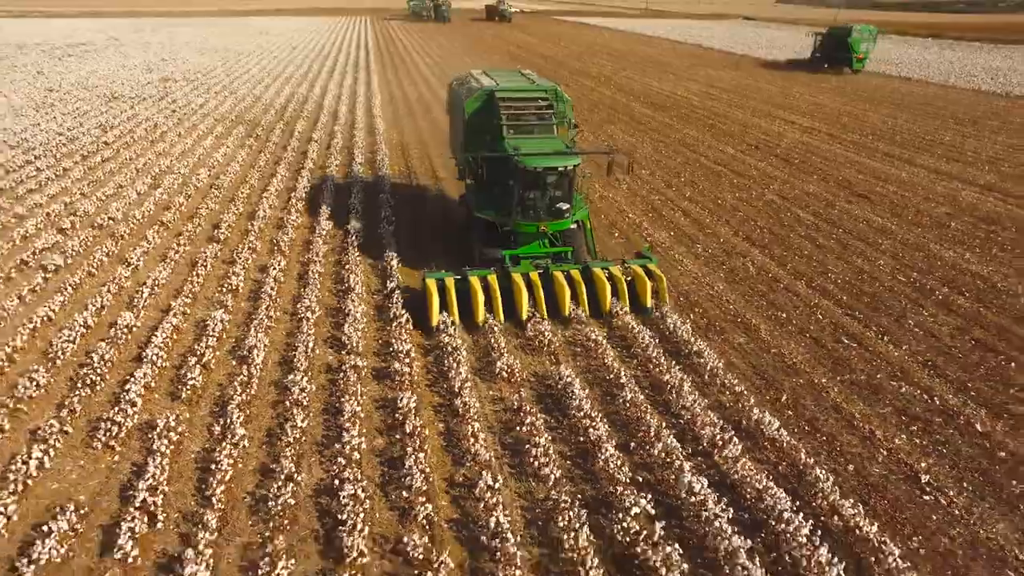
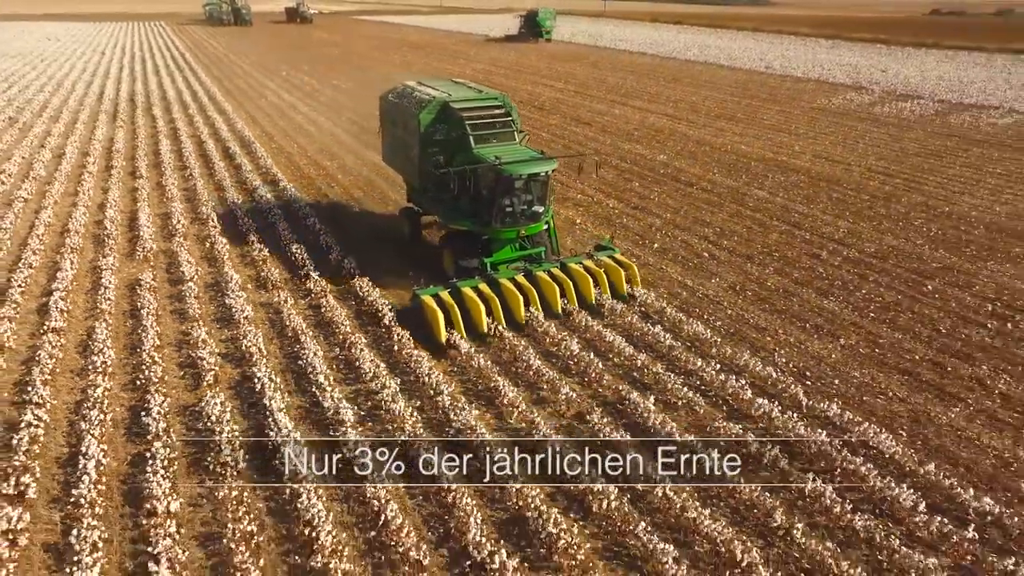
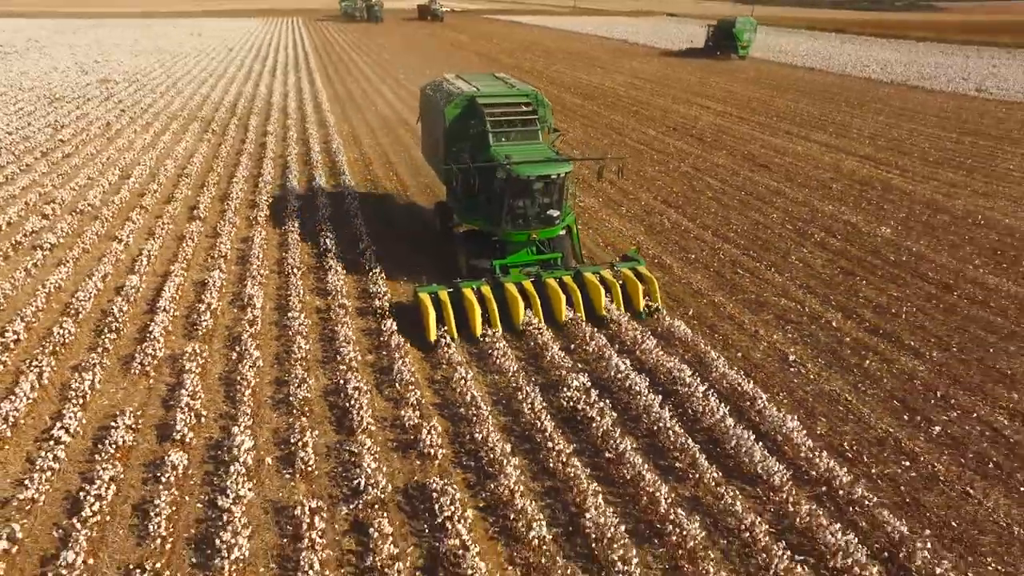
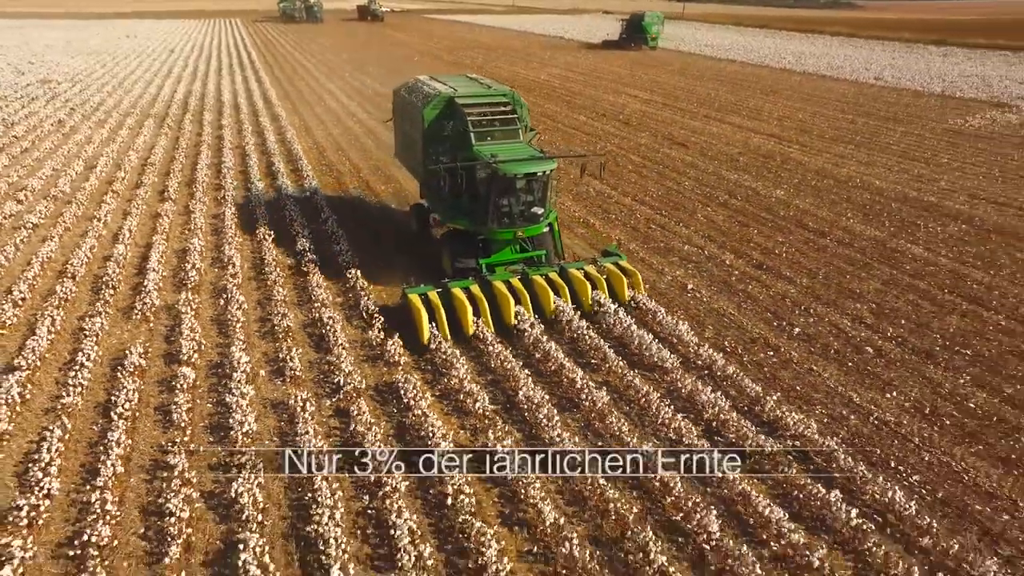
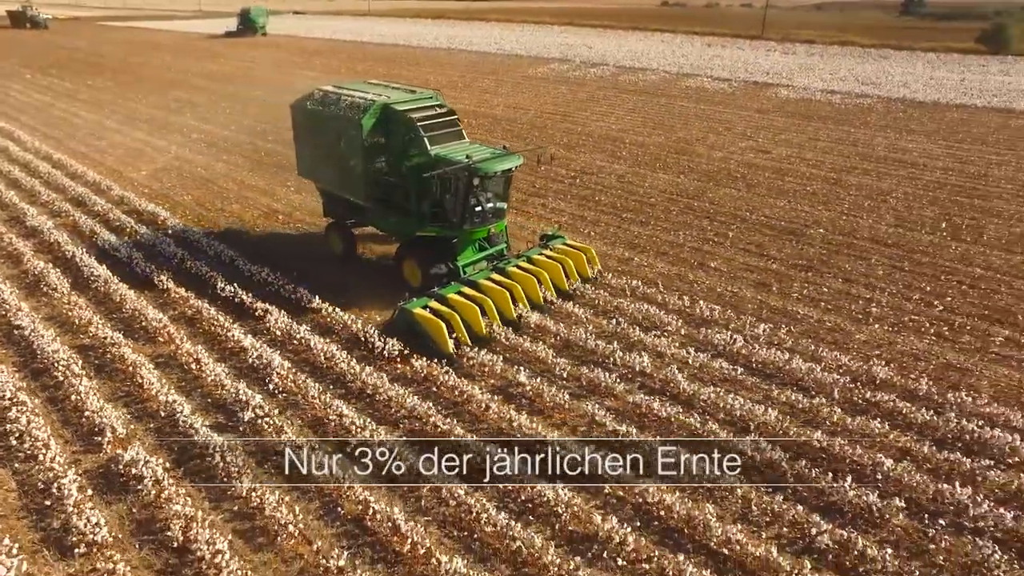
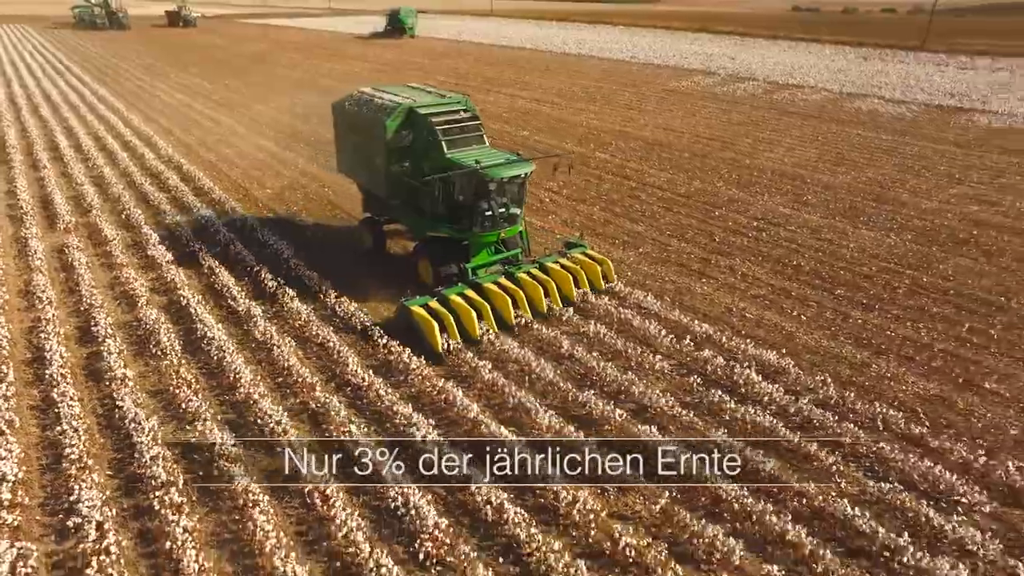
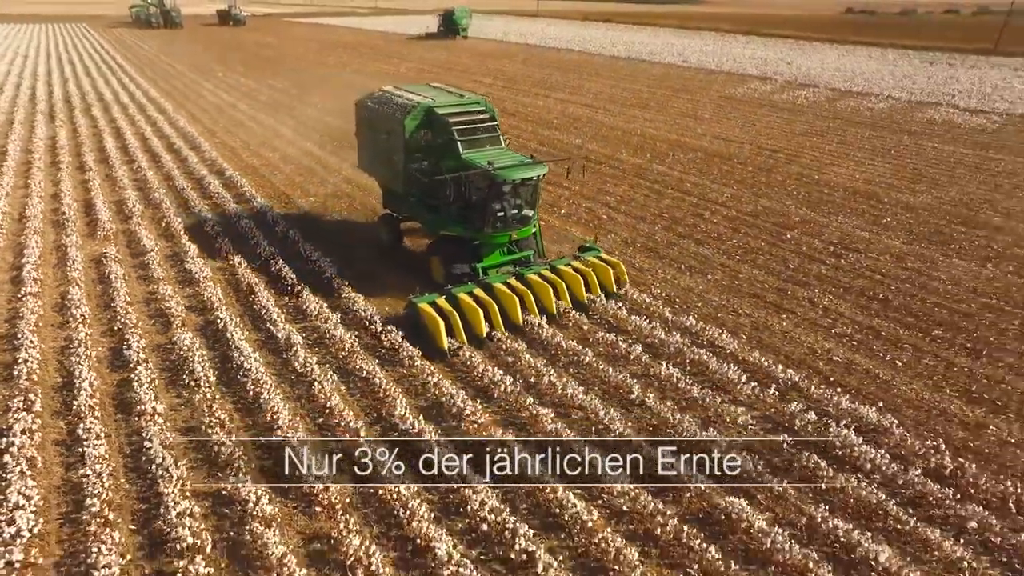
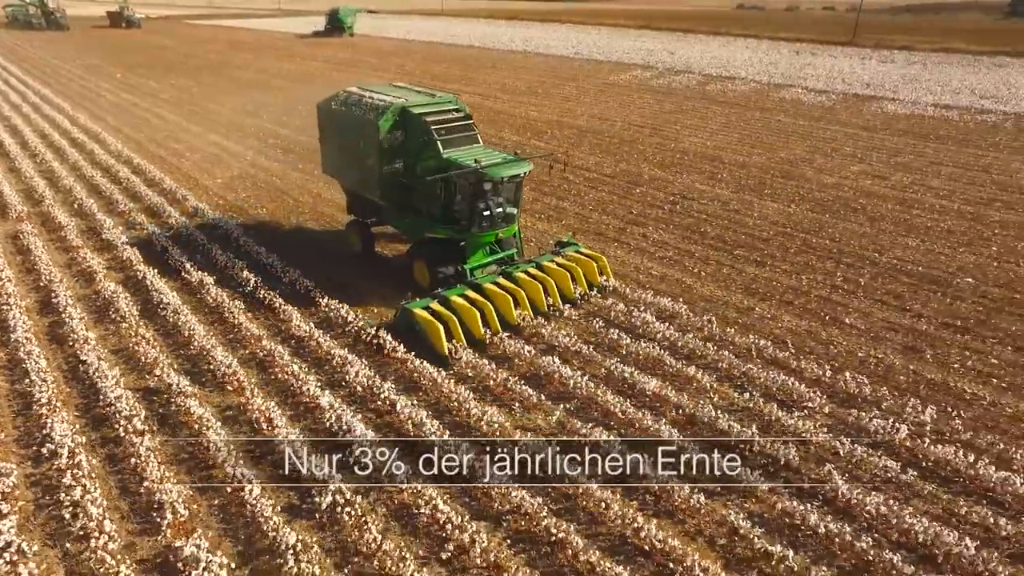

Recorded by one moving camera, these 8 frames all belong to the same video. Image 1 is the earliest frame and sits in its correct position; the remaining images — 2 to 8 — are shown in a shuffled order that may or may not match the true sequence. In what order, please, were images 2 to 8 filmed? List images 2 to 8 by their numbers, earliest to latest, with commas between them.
3, 4, 2, 7, 6, 8, 5
